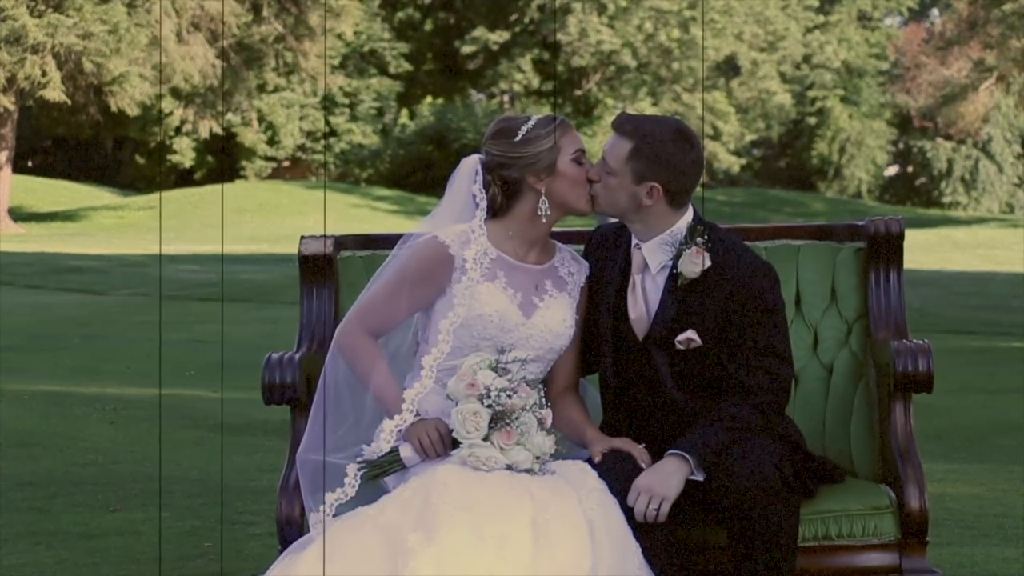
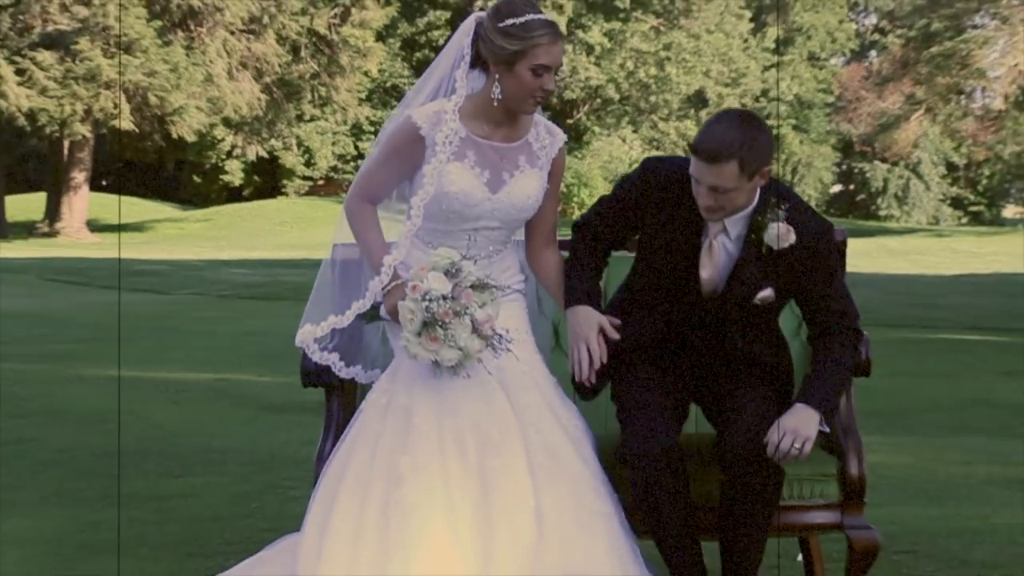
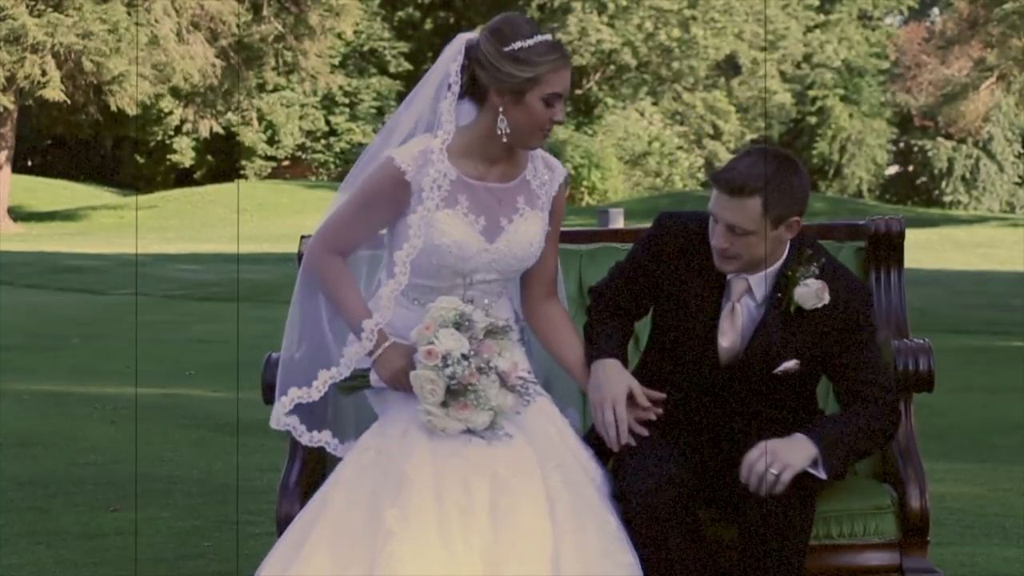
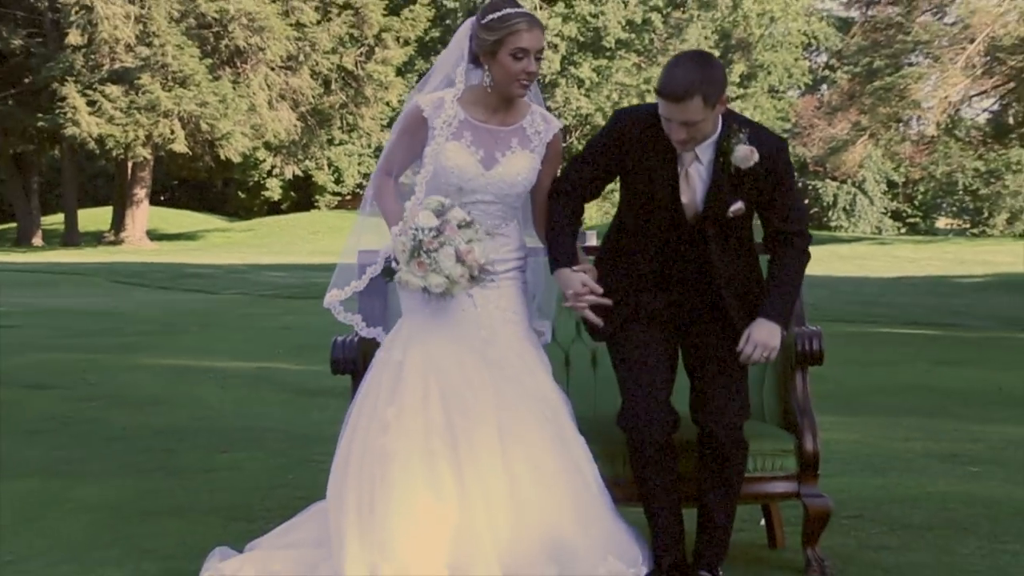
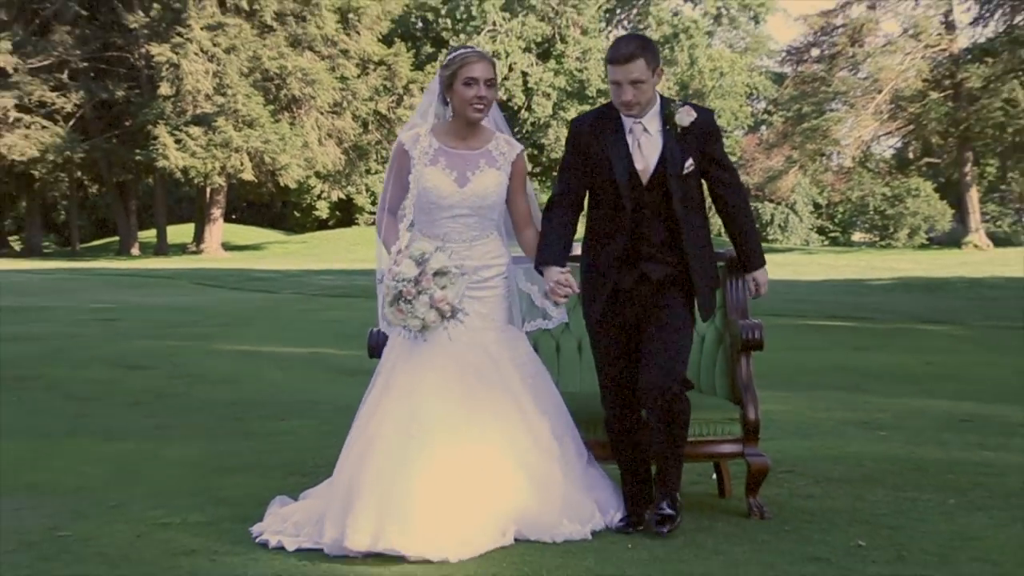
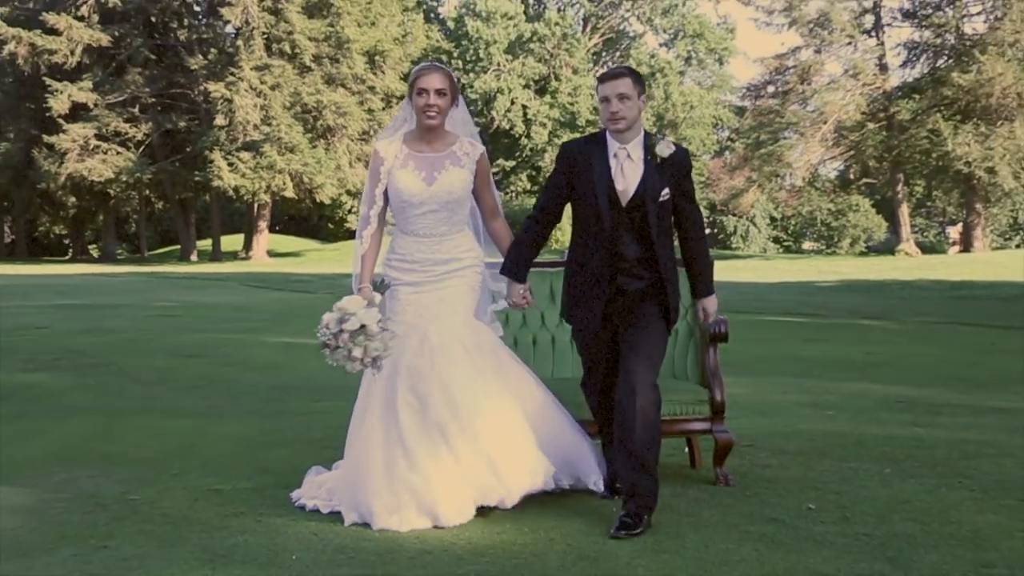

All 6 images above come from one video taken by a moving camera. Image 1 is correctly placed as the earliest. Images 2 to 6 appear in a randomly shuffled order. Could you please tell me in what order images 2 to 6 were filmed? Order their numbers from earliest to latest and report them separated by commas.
3, 2, 4, 5, 6
